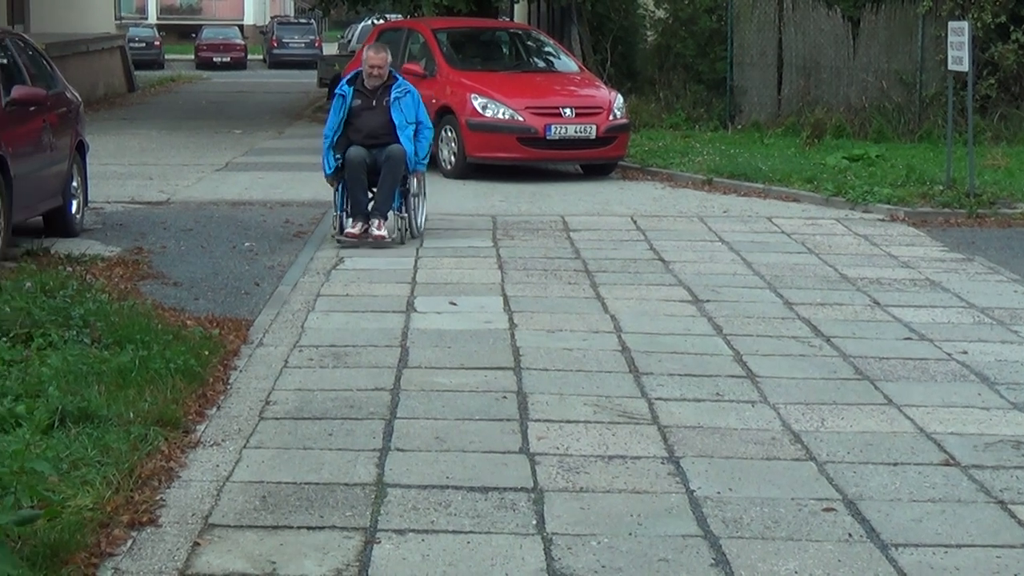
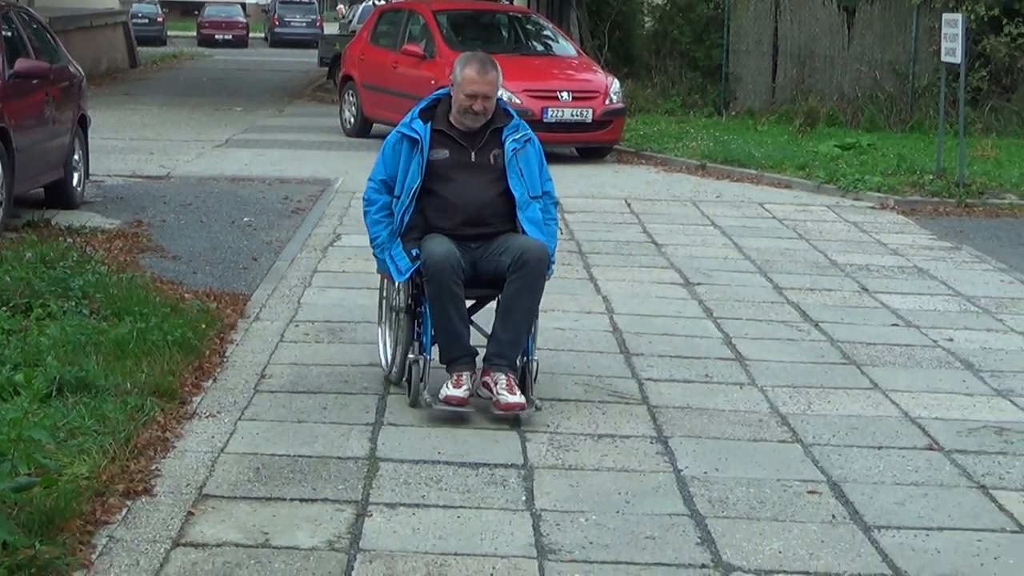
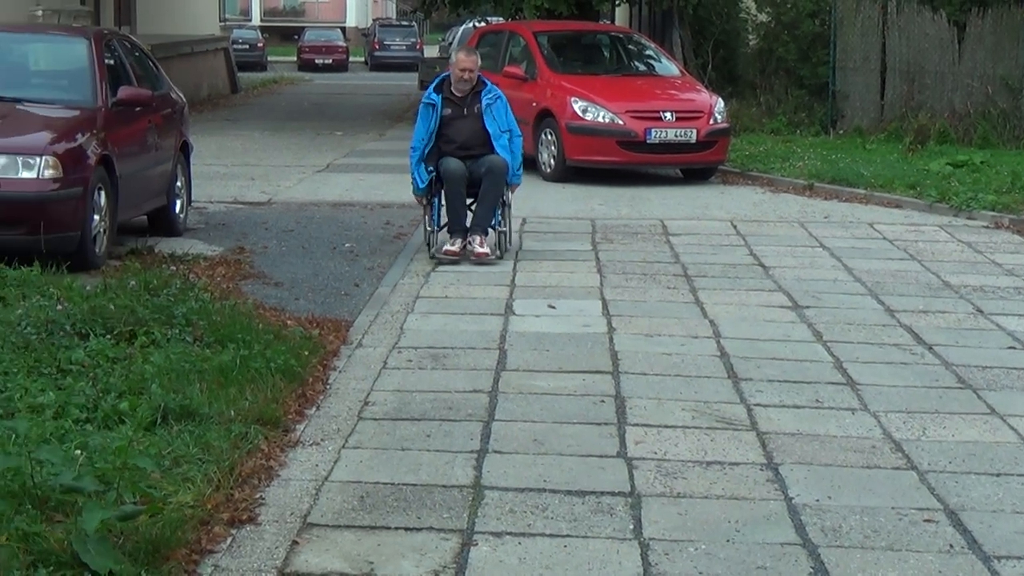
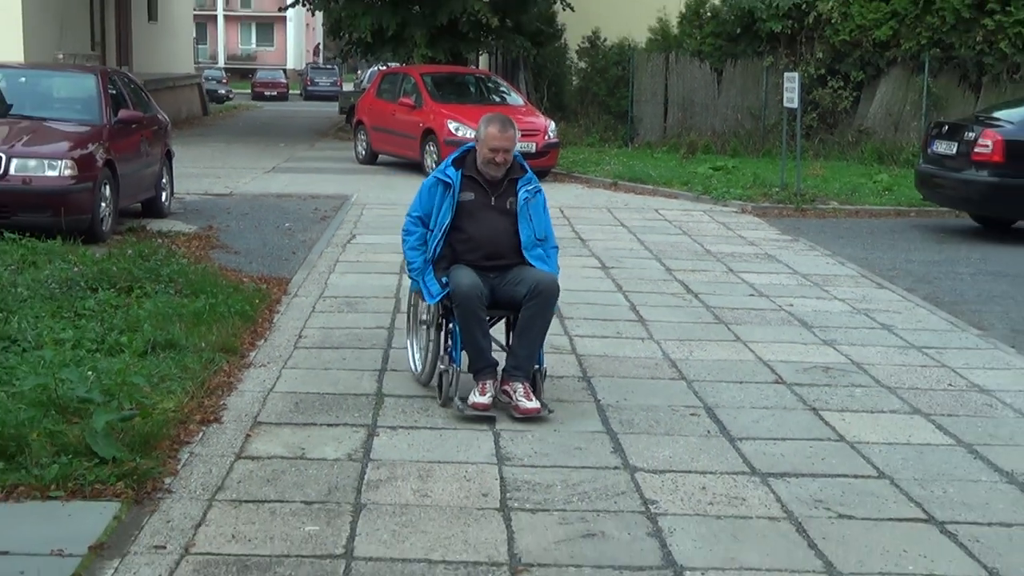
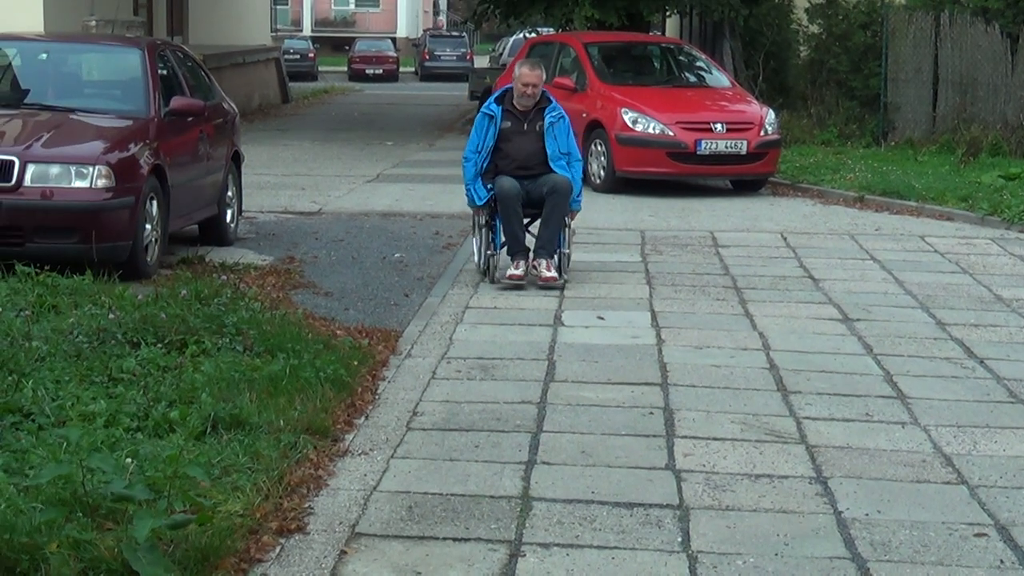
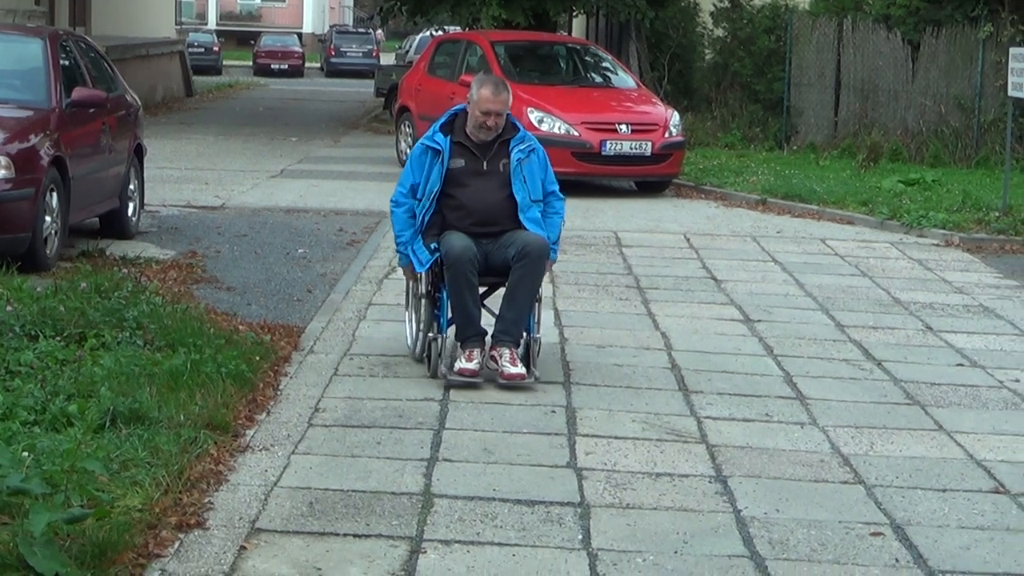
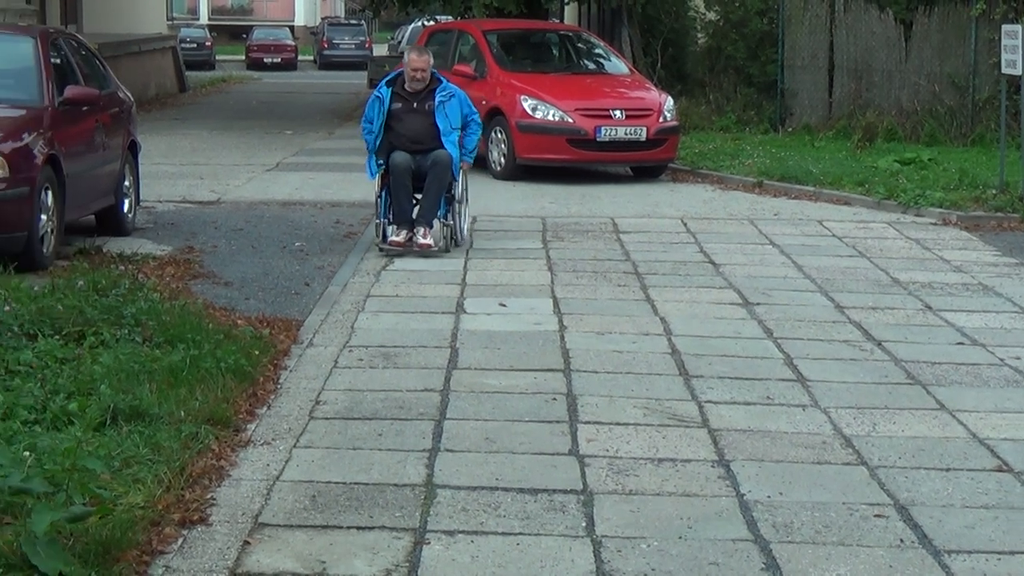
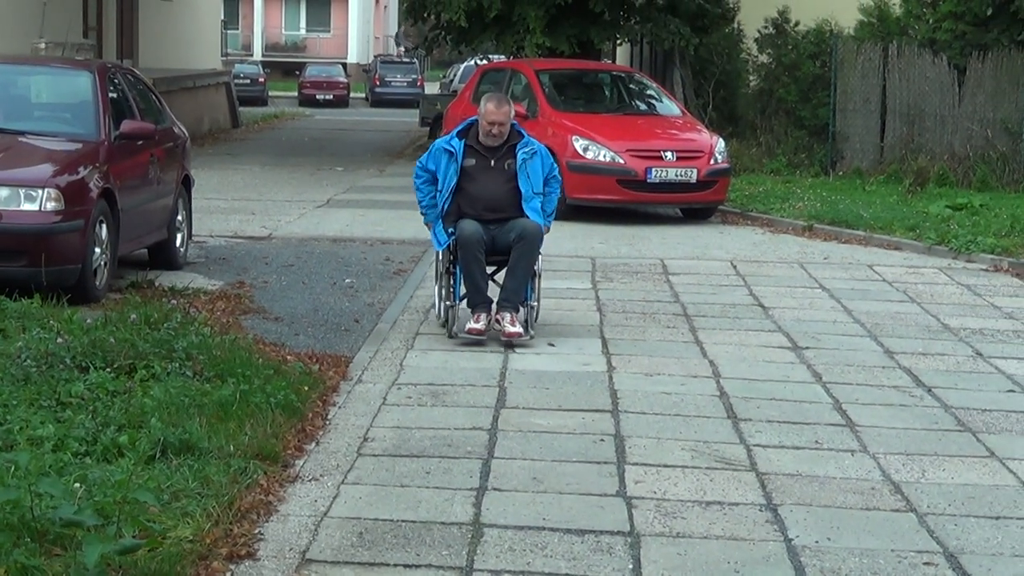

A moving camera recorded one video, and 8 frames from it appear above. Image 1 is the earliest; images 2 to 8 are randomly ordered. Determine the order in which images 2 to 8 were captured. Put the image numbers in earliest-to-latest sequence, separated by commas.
7, 3, 5, 8, 6, 2, 4
